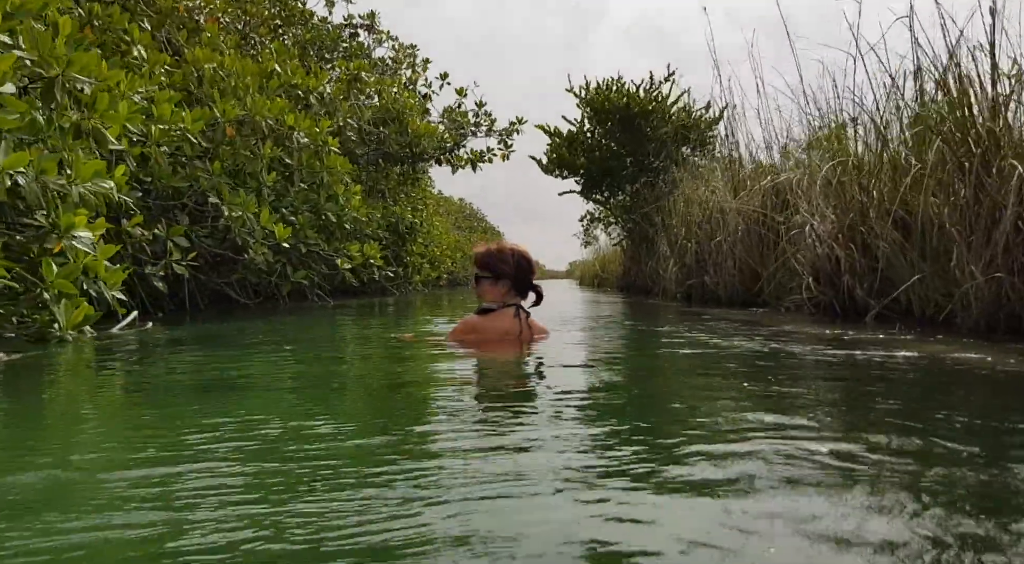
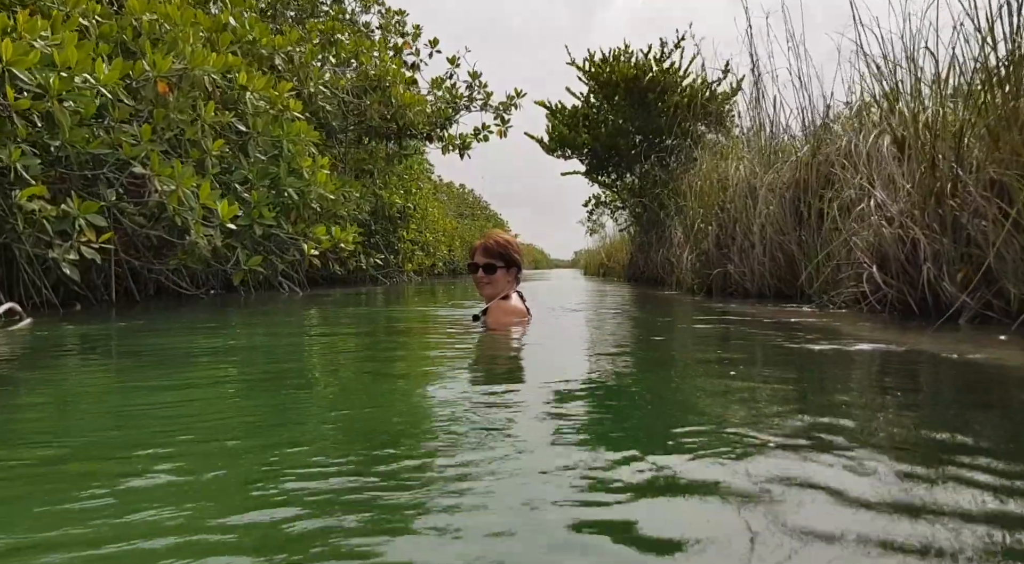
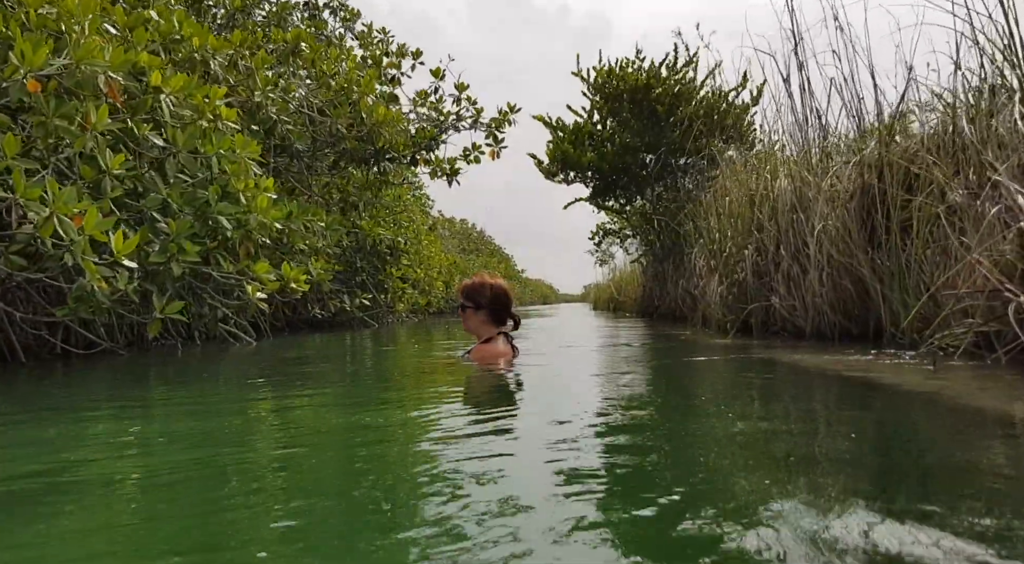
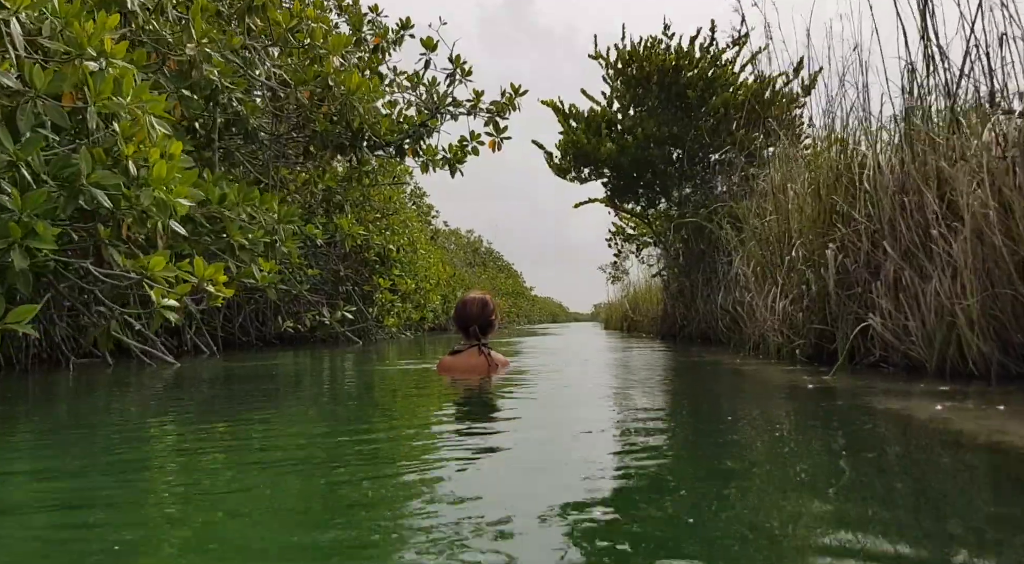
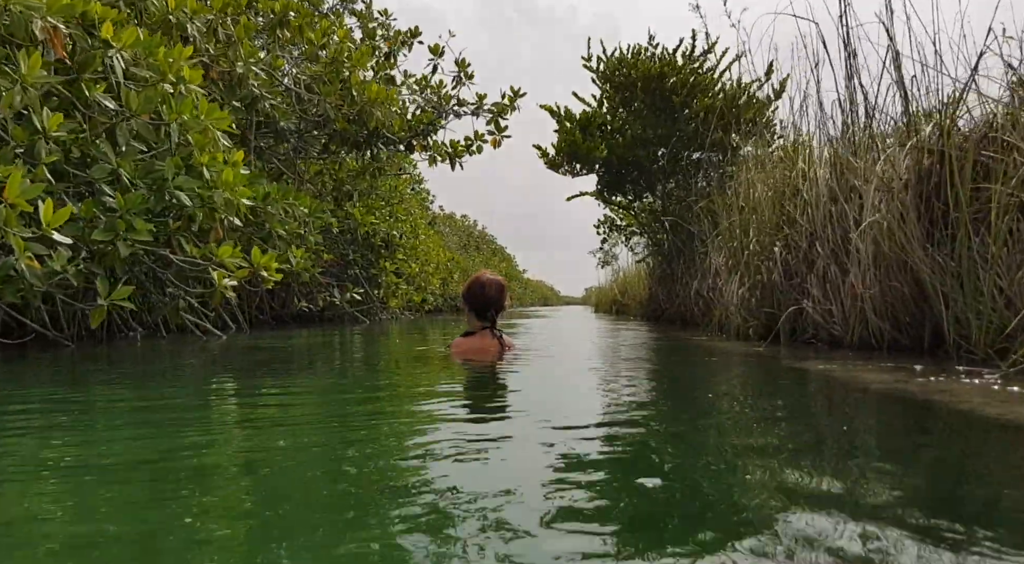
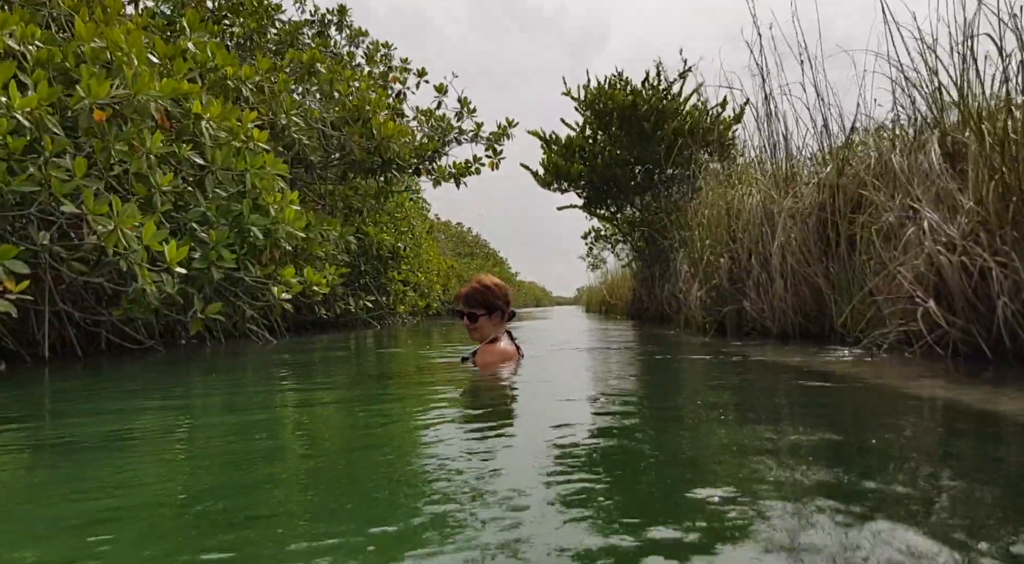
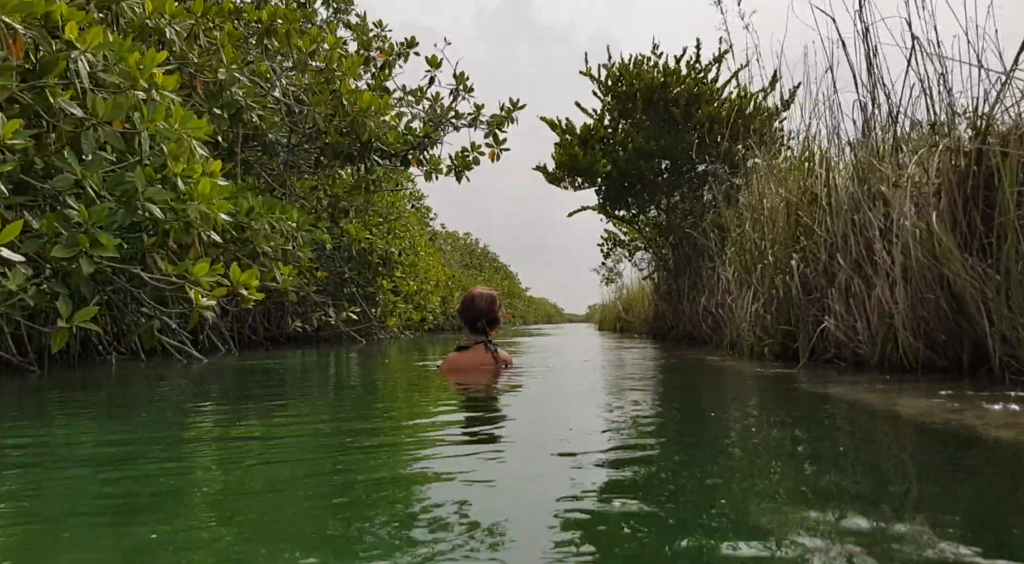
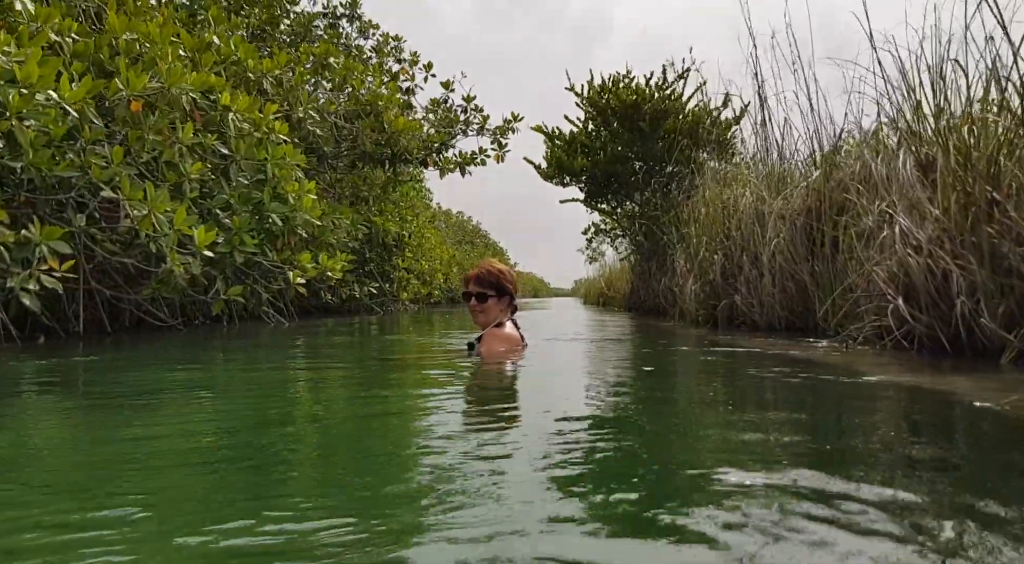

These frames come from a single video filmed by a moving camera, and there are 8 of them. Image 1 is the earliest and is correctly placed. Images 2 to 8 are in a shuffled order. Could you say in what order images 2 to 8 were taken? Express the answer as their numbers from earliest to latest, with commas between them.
2, 8, 6, 3, 5, 7, 4
